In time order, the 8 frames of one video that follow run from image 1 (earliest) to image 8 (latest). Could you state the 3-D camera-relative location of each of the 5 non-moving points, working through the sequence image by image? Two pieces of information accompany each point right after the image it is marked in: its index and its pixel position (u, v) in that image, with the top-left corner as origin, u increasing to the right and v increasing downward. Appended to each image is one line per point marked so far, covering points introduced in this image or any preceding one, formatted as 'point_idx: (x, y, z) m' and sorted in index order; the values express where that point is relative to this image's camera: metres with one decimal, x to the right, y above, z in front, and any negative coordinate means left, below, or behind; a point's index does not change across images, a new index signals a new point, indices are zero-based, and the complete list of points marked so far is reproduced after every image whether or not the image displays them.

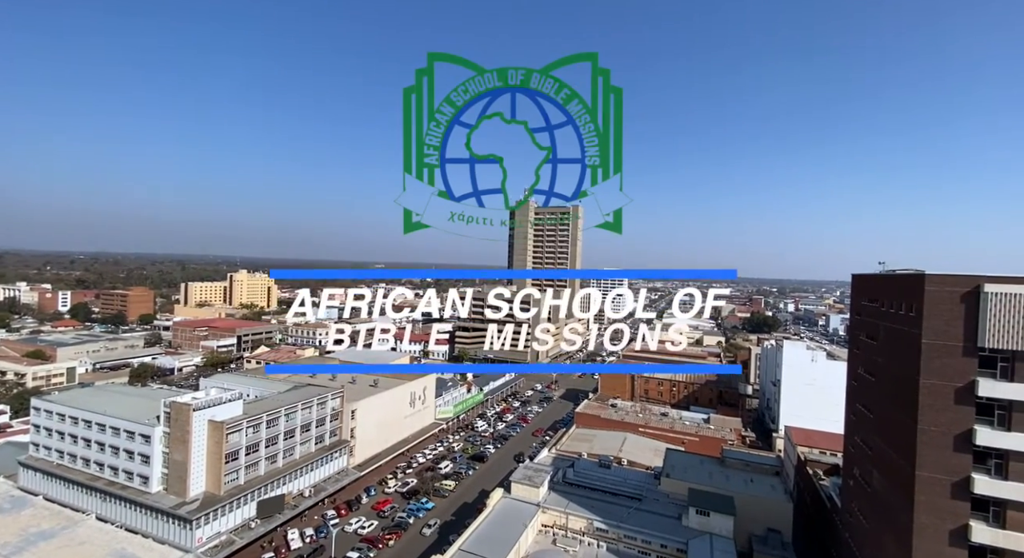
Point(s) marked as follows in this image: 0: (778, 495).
0: (+9.1, -7.7, +17.6) m
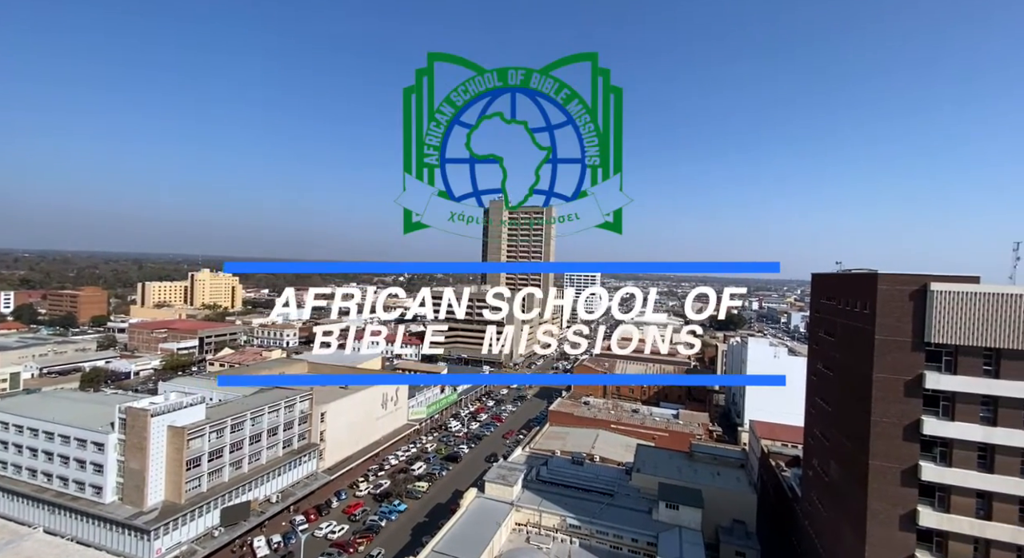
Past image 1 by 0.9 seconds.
0: (+8.2, -7.7, +18.2) m
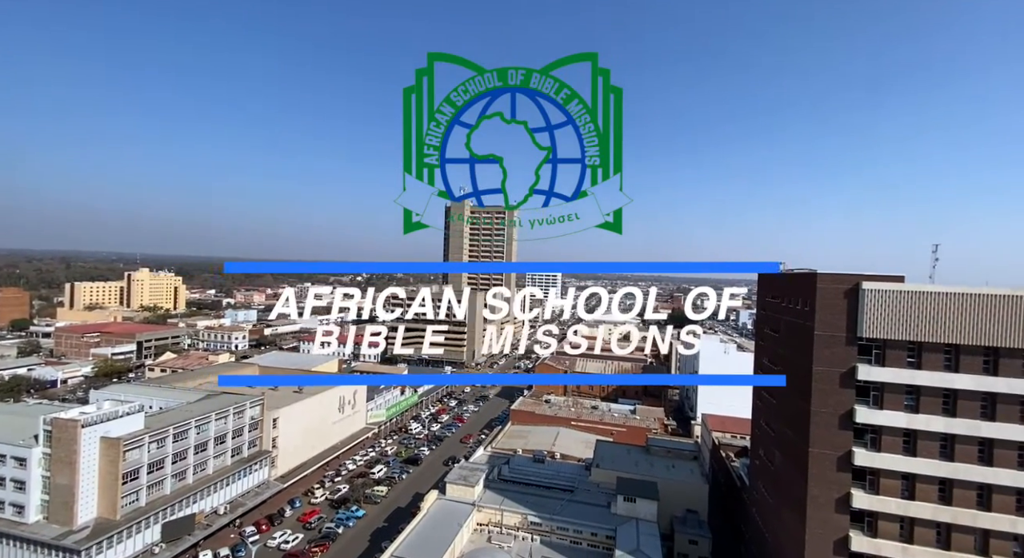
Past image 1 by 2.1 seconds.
0: (+6.9, -7.7, +19.1) m
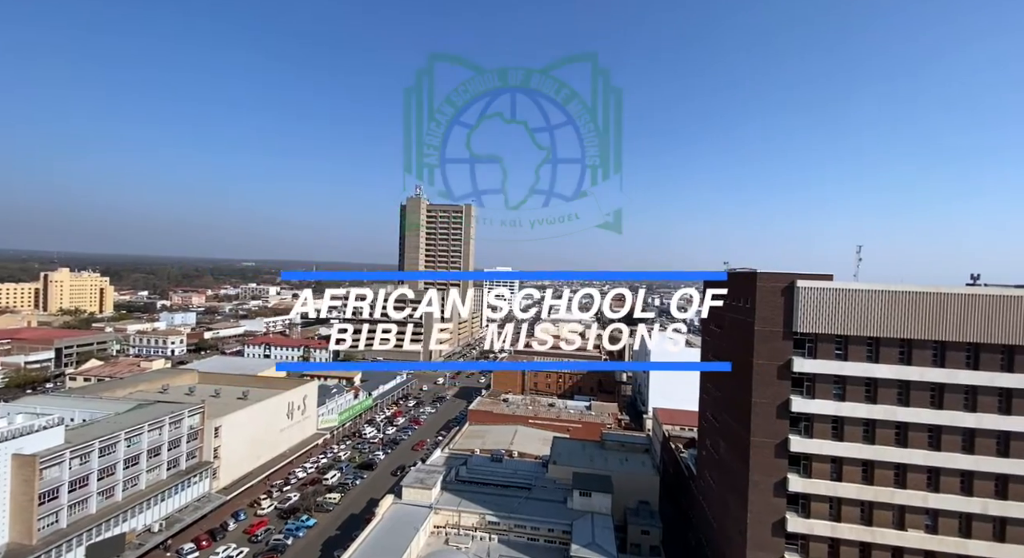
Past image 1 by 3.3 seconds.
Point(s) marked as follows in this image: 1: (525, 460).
0: (+5.4, -7.6, +19.8) m
1: (+0.5, -7.3, +19.8) m
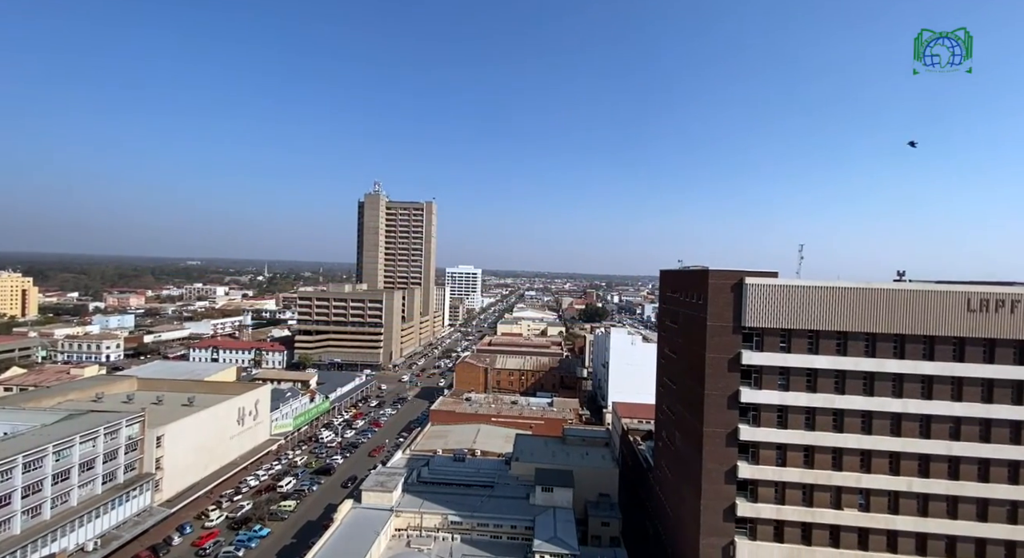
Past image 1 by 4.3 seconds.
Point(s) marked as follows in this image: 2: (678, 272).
0: (+4.0, -7.5, +20.2) m
1: (-0.9, -7.2, +19.8) m
2: (+5.3, +0.2, +16.0) m
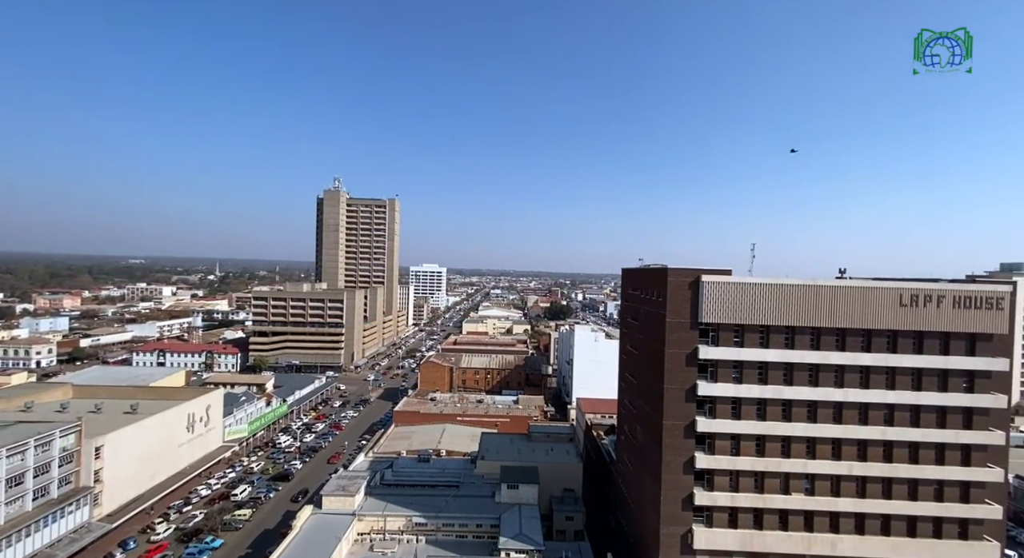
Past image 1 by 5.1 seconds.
0: (+2.7, -7.5, +20.5) m
1: (-2.2, -7.2, +19.6) m
2: (+4.3, +0.3, +16.4) m
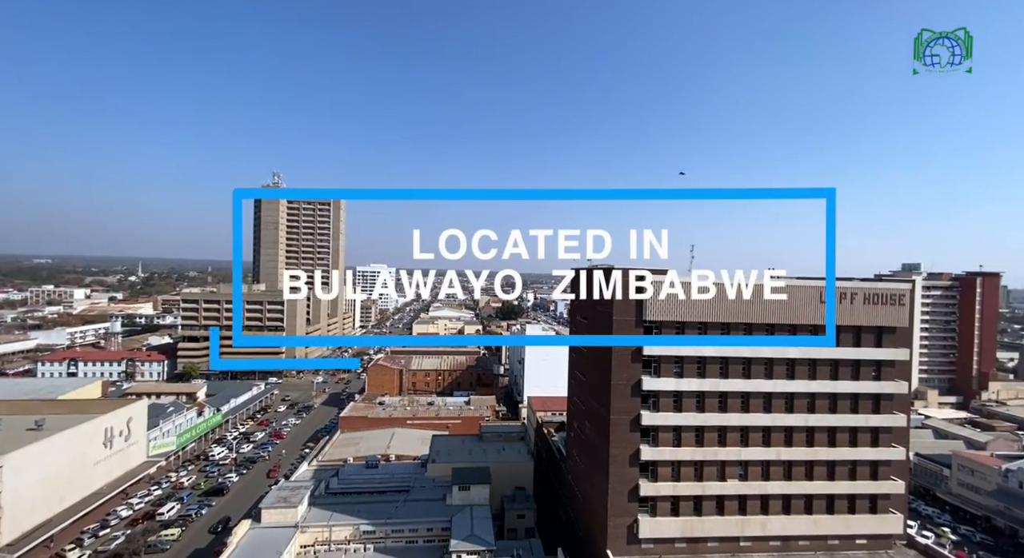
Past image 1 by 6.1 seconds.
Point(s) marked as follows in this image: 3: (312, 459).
0: (+0.8, -7.5, +20.5) m
1: (-3.9, -7.2, +19.1) m
2: (+2.9, +0.2, +16.6) m
3: (-7.6, -7.1, +19.4) m
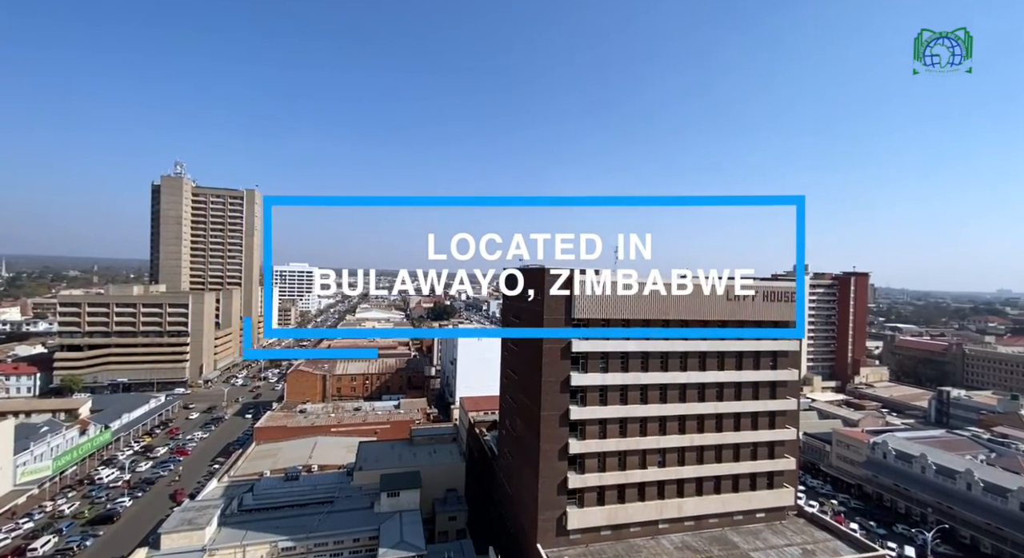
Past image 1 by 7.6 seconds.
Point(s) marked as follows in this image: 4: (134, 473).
0: (-1.8, -7.5, +20.2) m
1: (-6.3, -7.2, +17.9) m
2: (+1.0, +0.1, +16.5) m
3: (-9.9, -7.1, +17.6) m
4: (-13.6, -7.2, +18.1) m
